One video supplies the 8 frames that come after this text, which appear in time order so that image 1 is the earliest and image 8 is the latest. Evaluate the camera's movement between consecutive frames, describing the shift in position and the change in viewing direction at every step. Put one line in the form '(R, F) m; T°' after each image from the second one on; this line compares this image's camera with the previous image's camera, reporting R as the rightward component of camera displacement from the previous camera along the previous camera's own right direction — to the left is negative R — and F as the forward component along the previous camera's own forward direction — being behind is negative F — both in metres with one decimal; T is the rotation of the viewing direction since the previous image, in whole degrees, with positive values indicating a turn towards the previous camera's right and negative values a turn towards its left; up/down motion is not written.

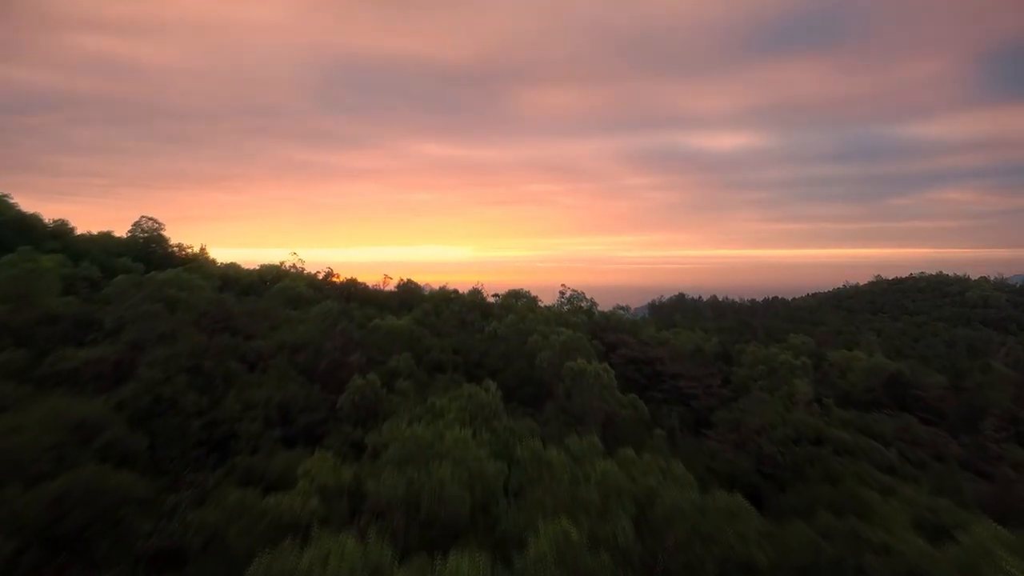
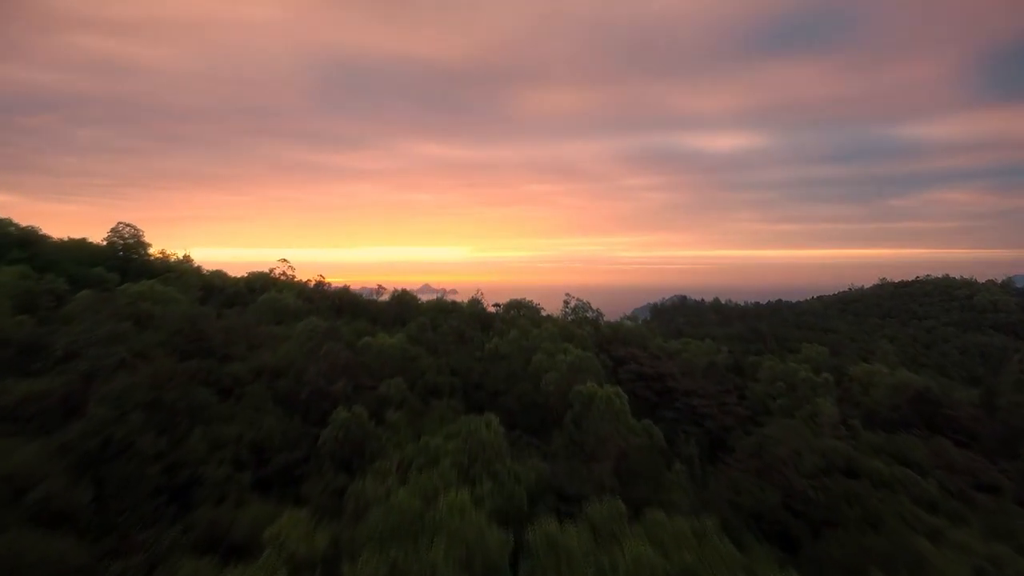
(0.0, +1.0) m; 0°
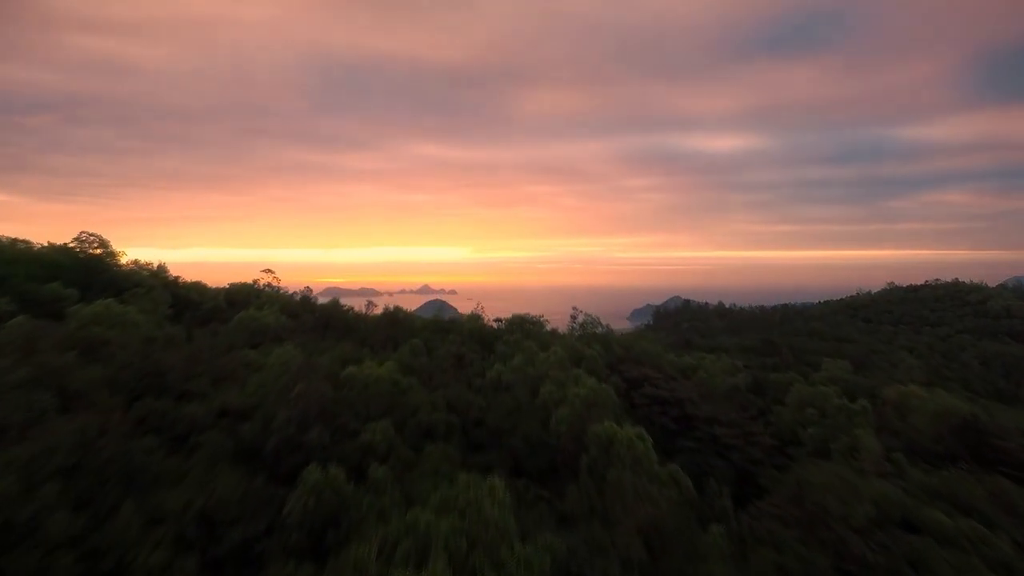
(-0.1, +1.4) m; 0°
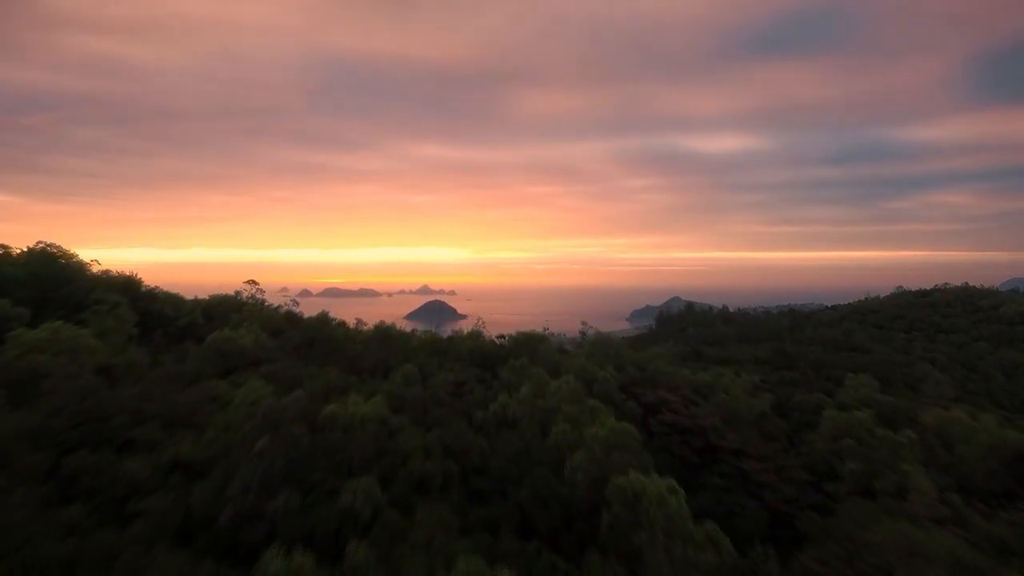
(-0.1, +1.4) m; 0°
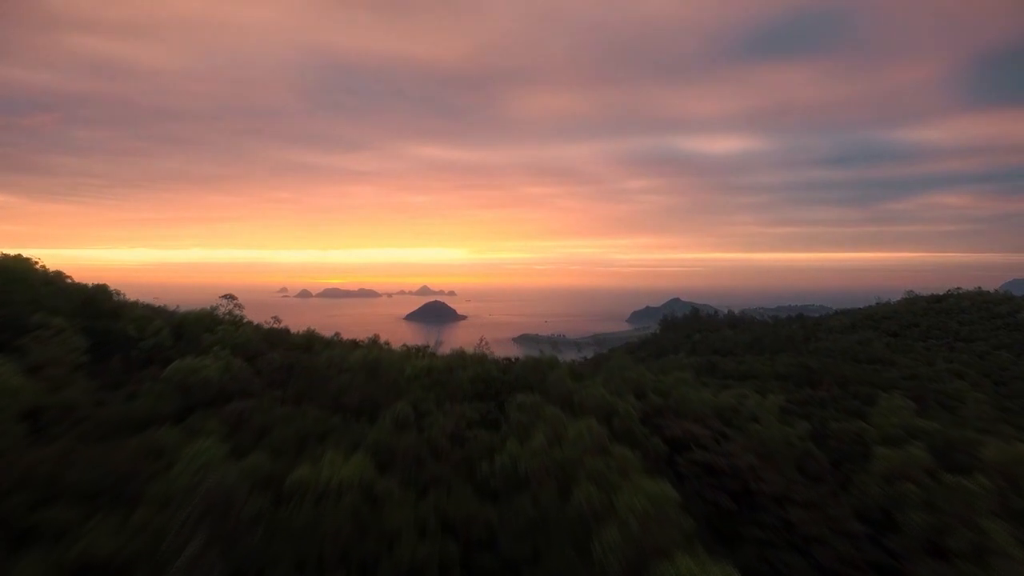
(-0.1, +1.7) m; 0°
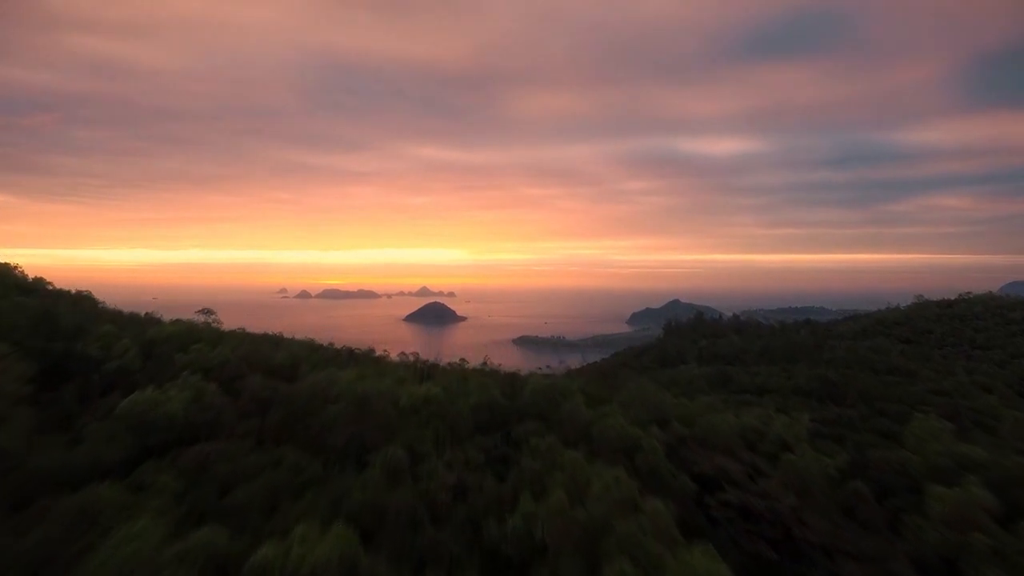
(-0.1, +1.4) m; 0°
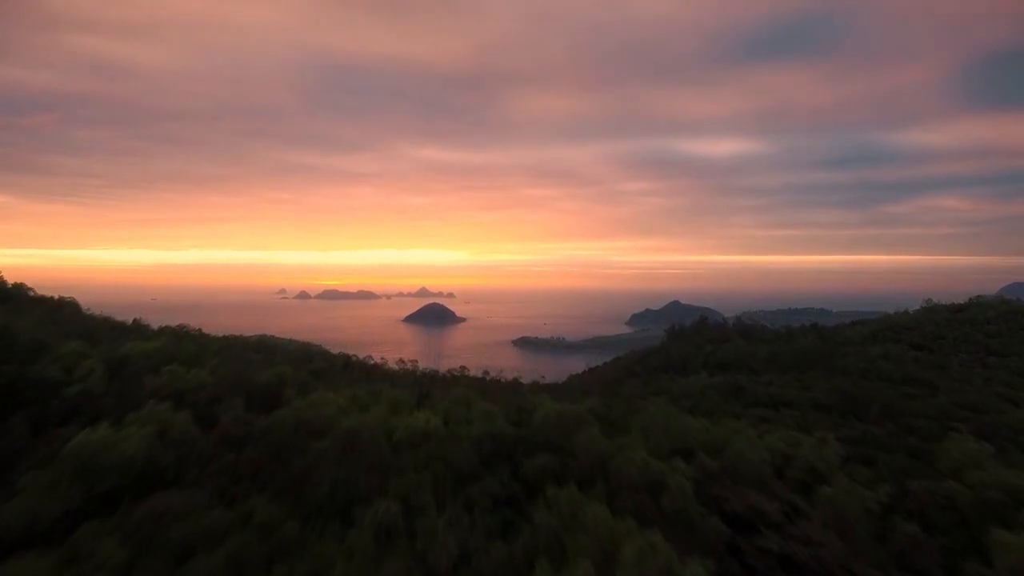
(-0.1, +1.2) m; 0°
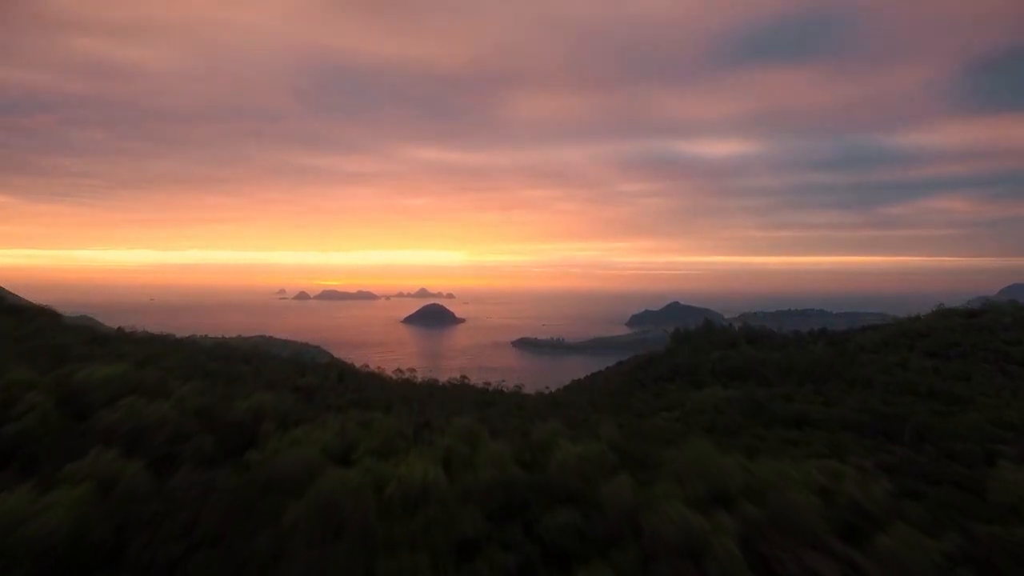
(-0.1, +1.5) m; 0°
